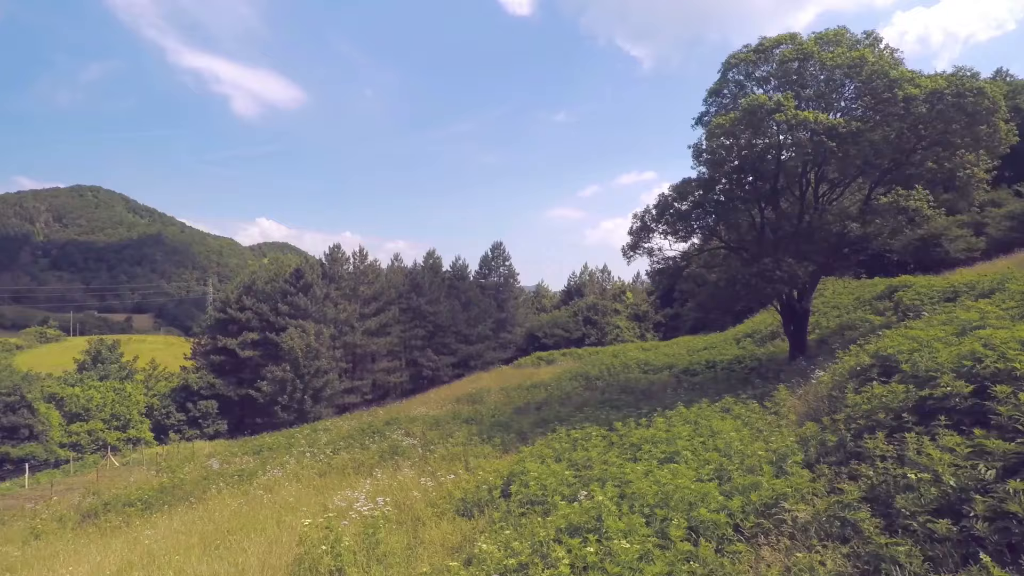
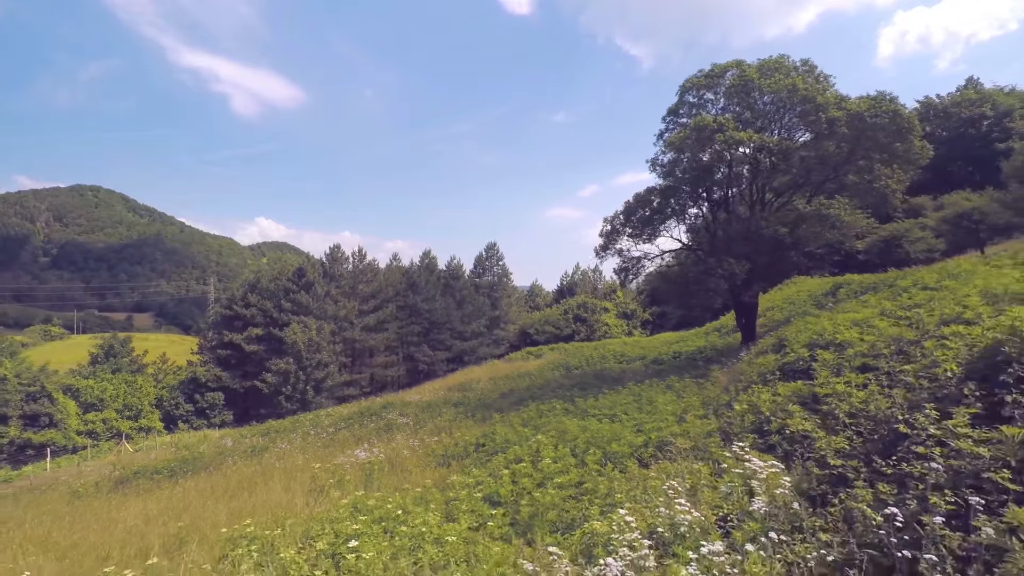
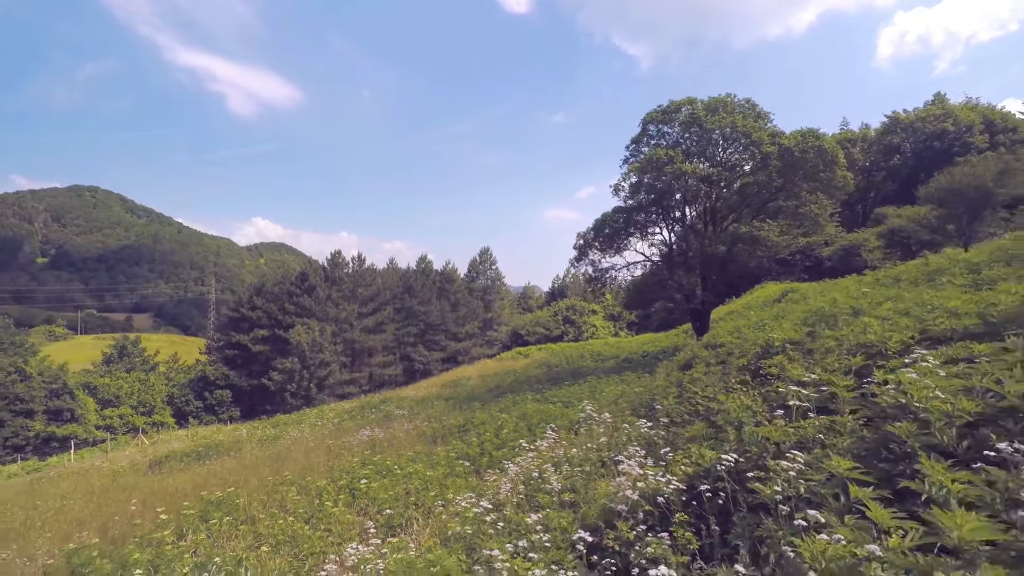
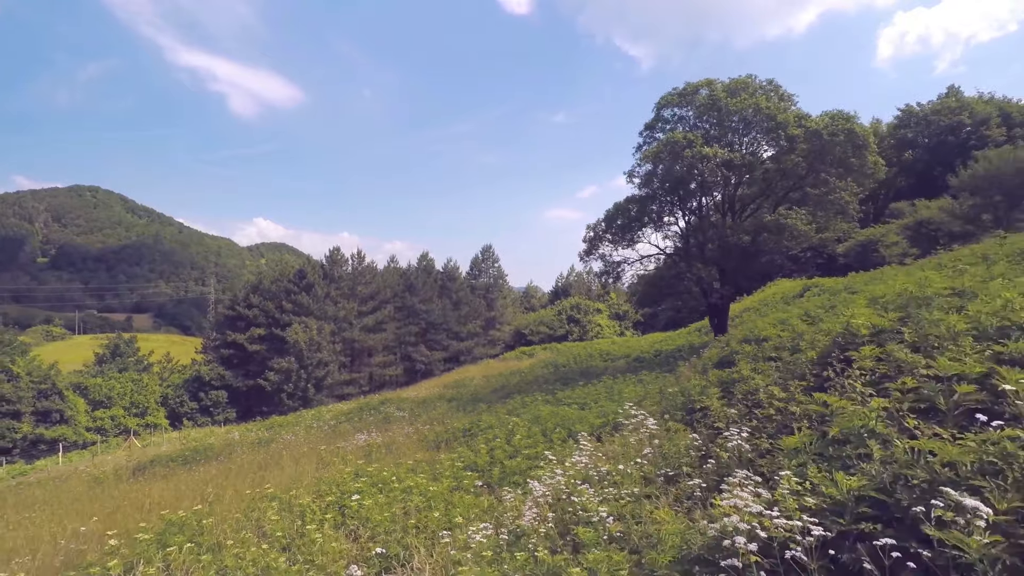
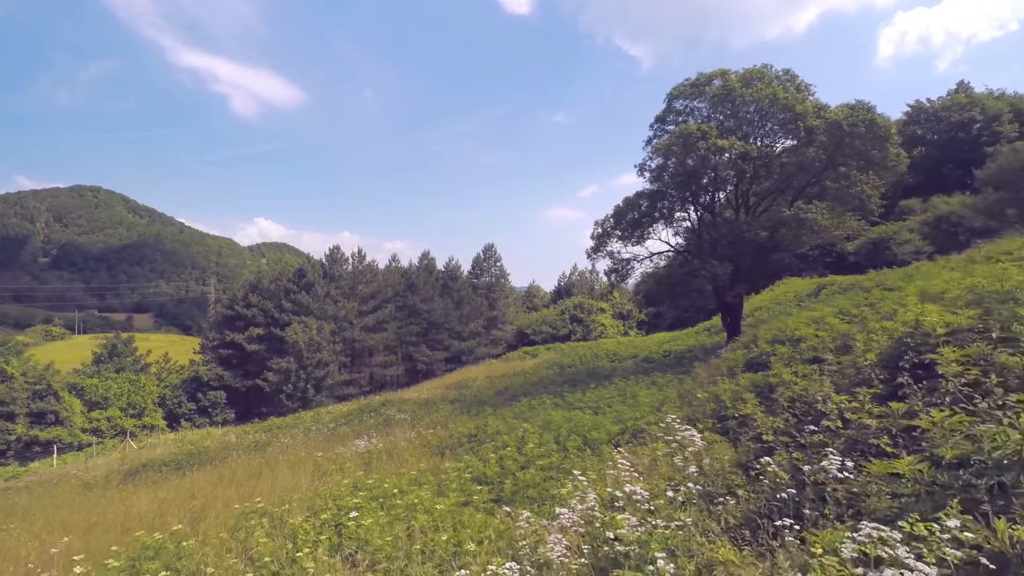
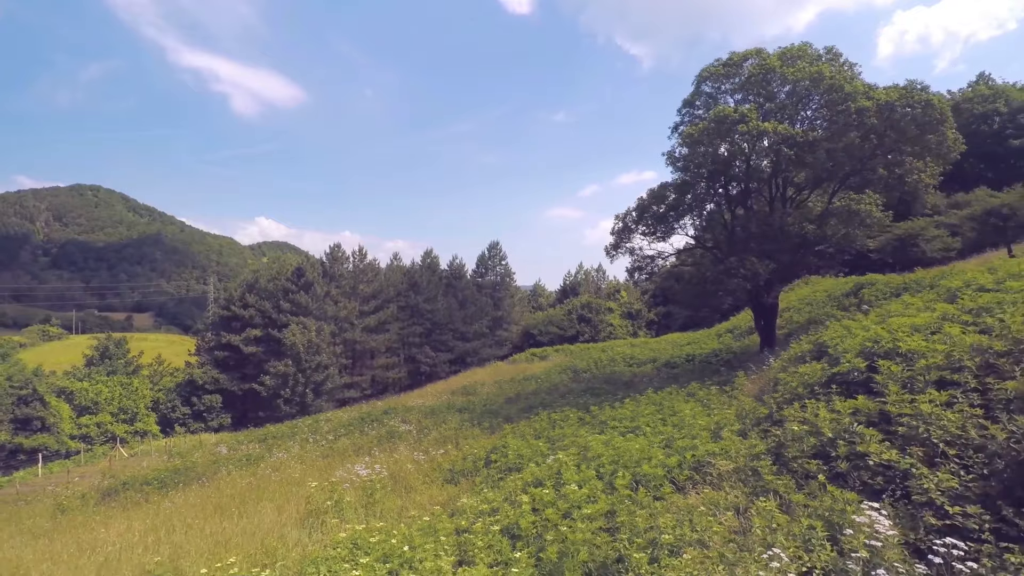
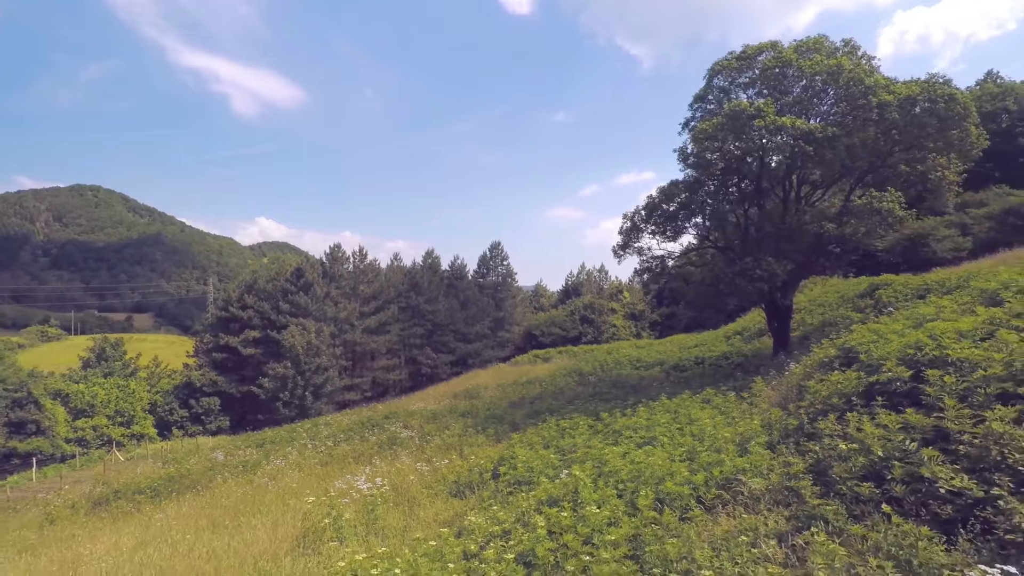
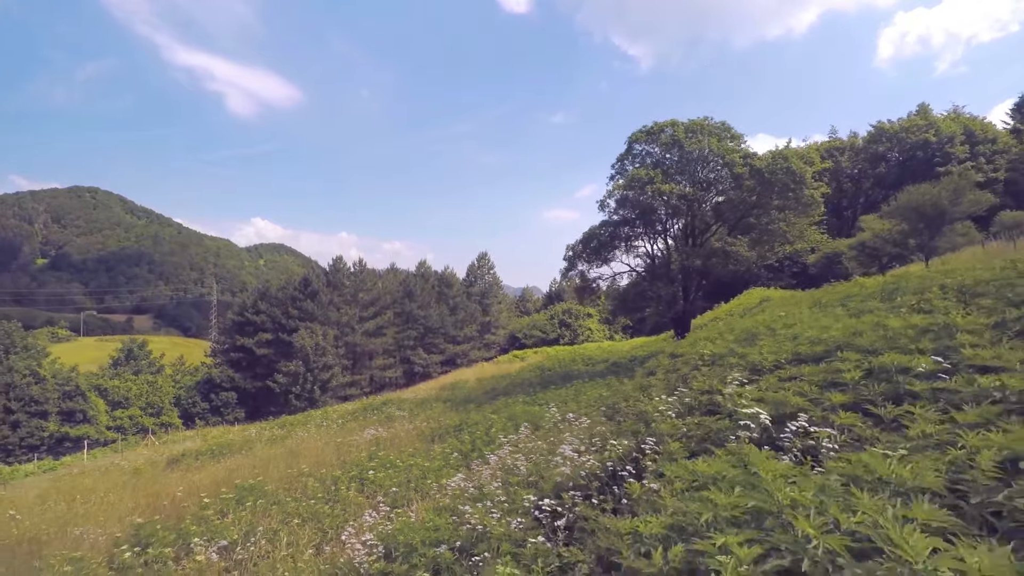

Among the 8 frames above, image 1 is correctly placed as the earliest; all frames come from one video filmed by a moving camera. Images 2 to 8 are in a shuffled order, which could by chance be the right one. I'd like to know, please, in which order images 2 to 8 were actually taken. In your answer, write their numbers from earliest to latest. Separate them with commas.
7, 6, 2, 5, 4, 3, 8
